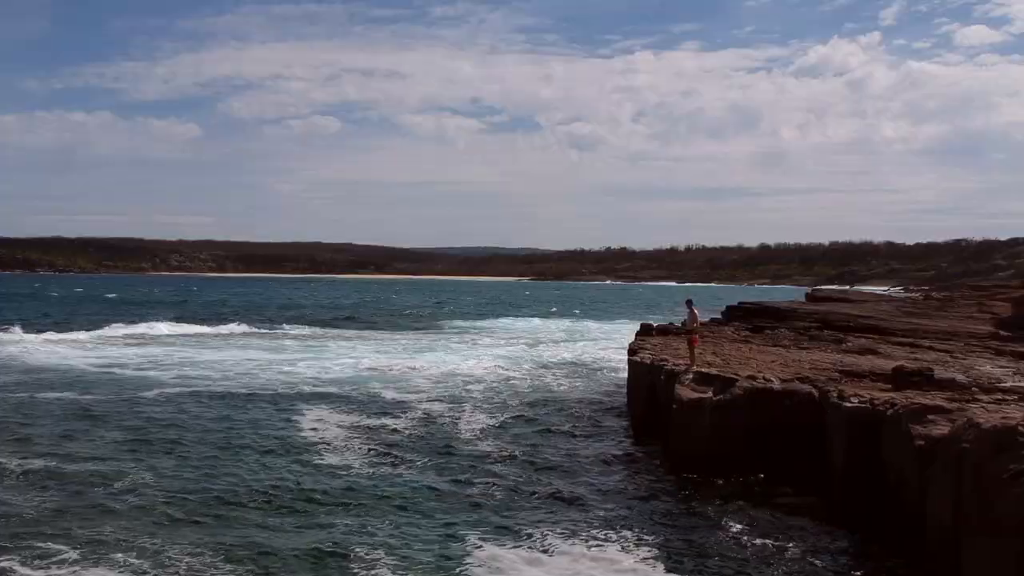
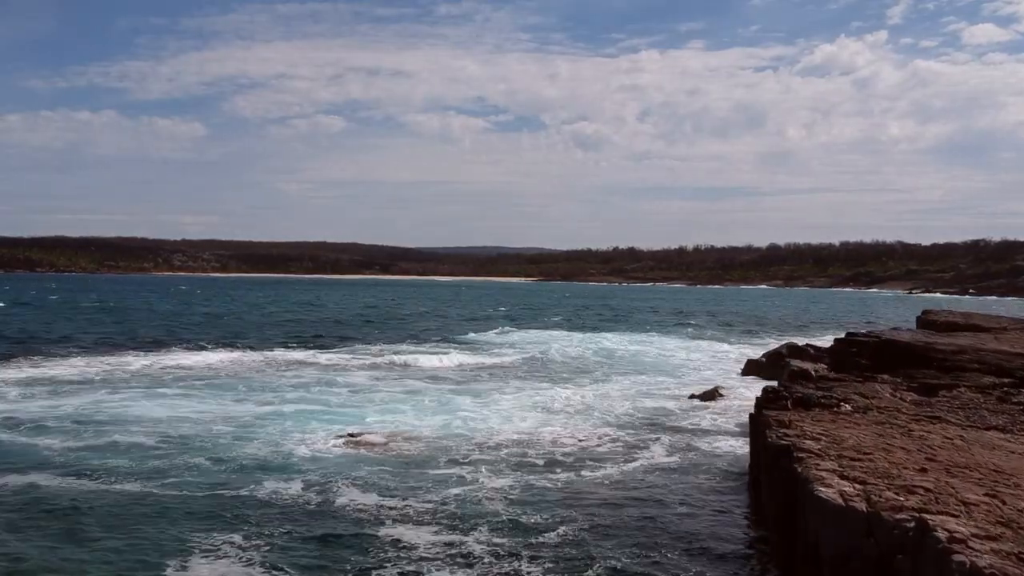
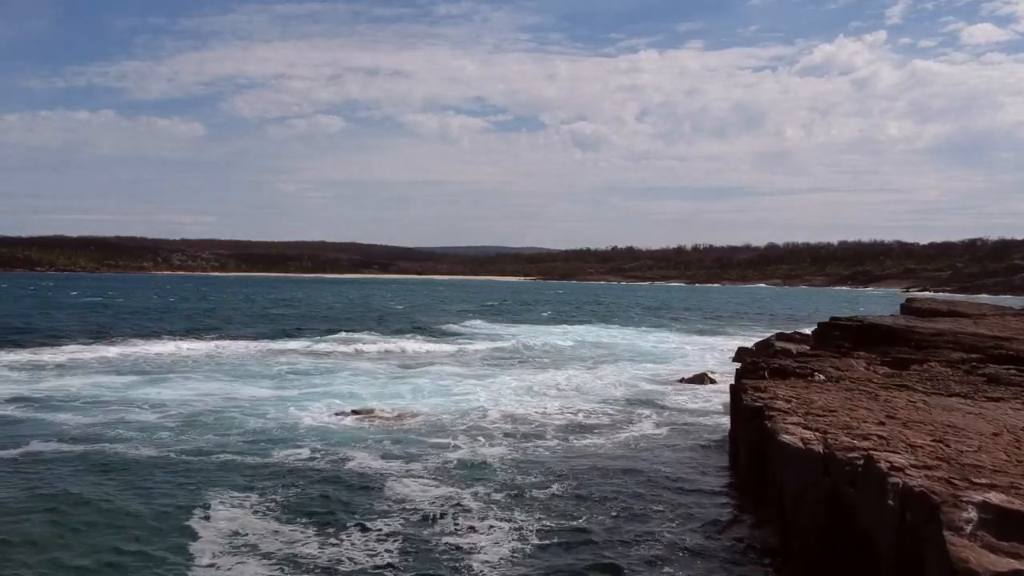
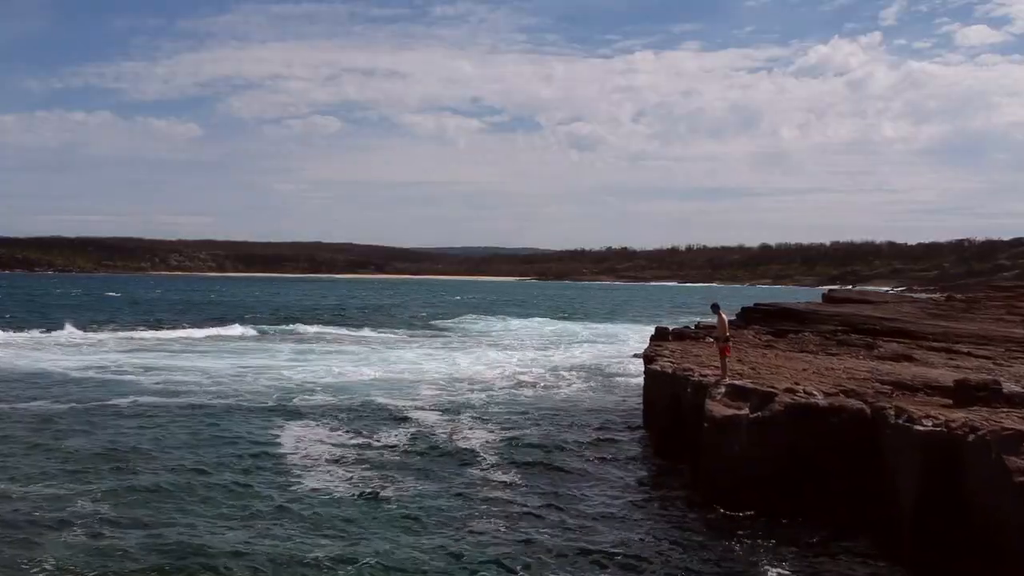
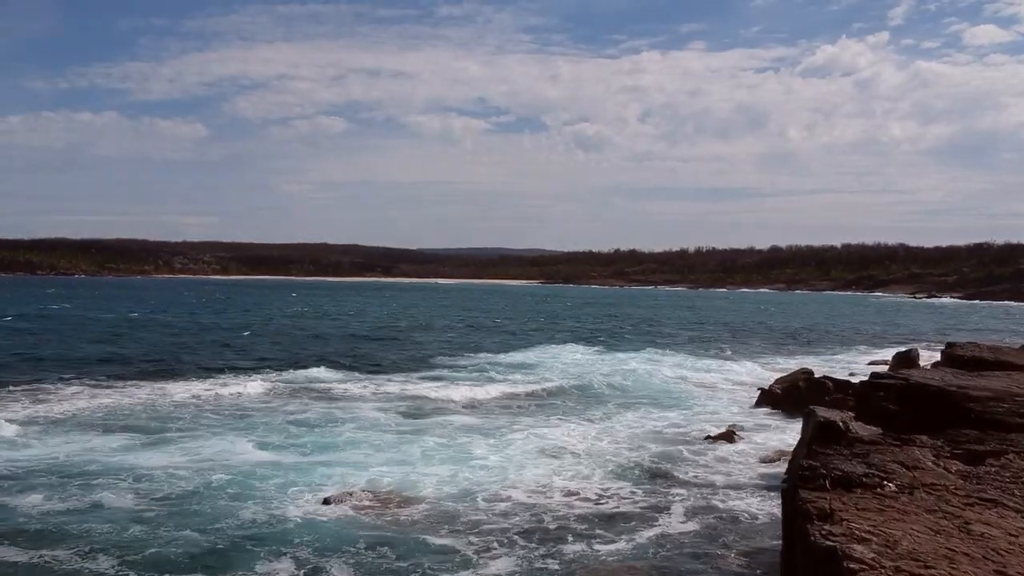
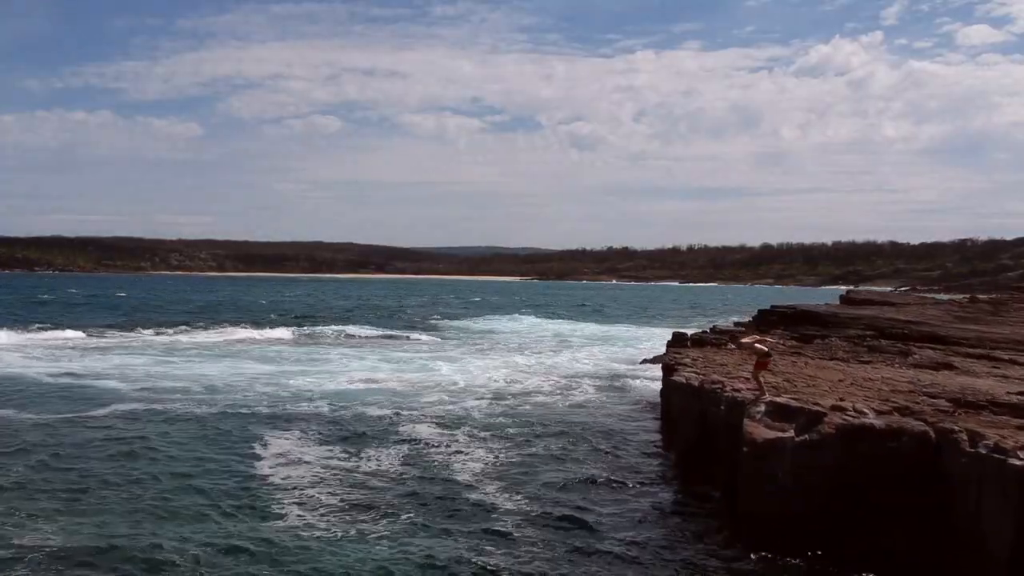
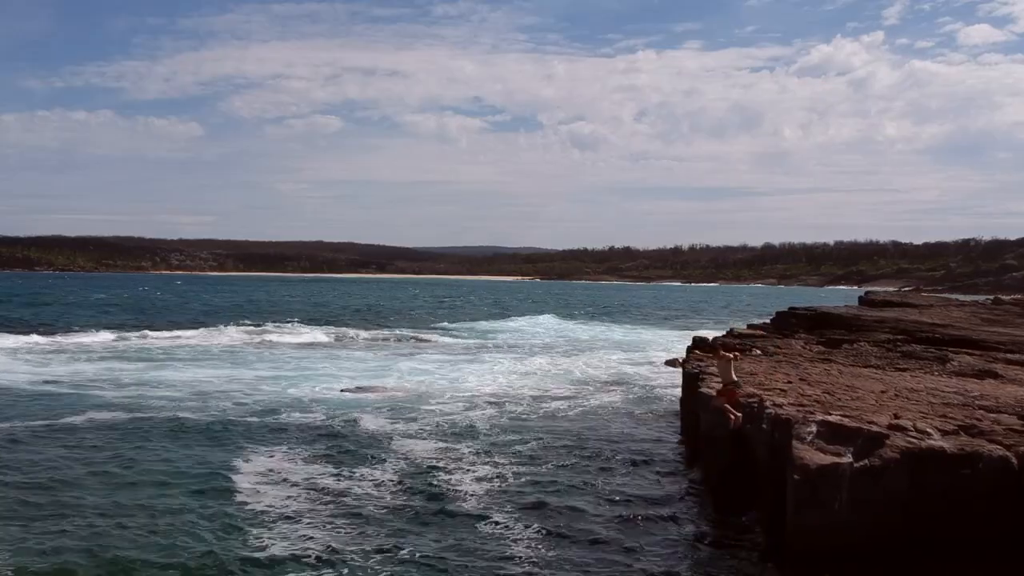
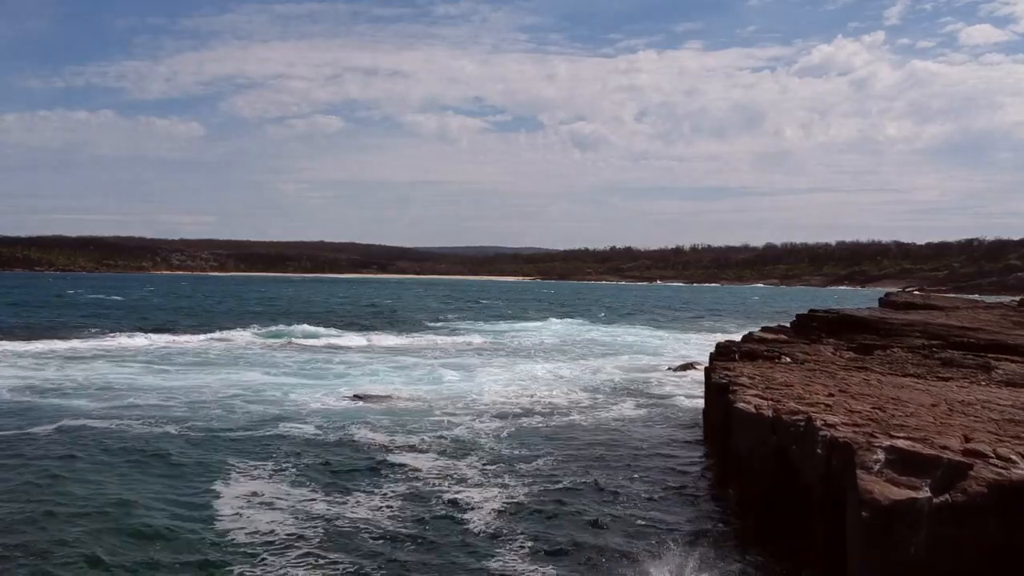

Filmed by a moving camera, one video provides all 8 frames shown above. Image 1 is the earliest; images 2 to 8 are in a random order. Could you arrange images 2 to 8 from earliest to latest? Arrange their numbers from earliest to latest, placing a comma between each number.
4, 6, 7, 8, 3, 2, 5
